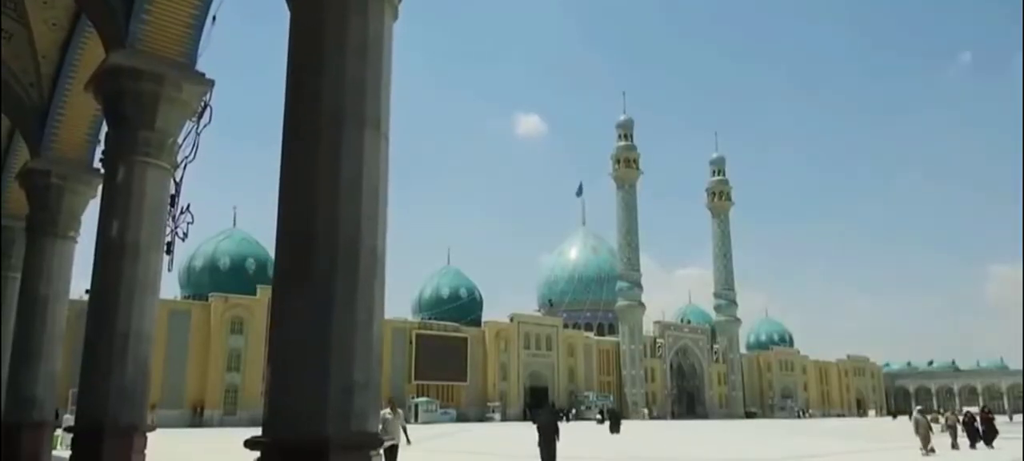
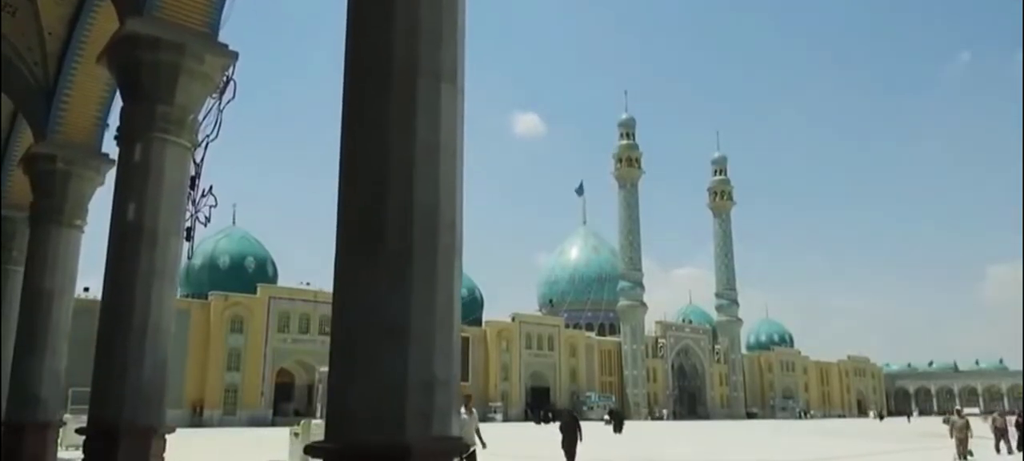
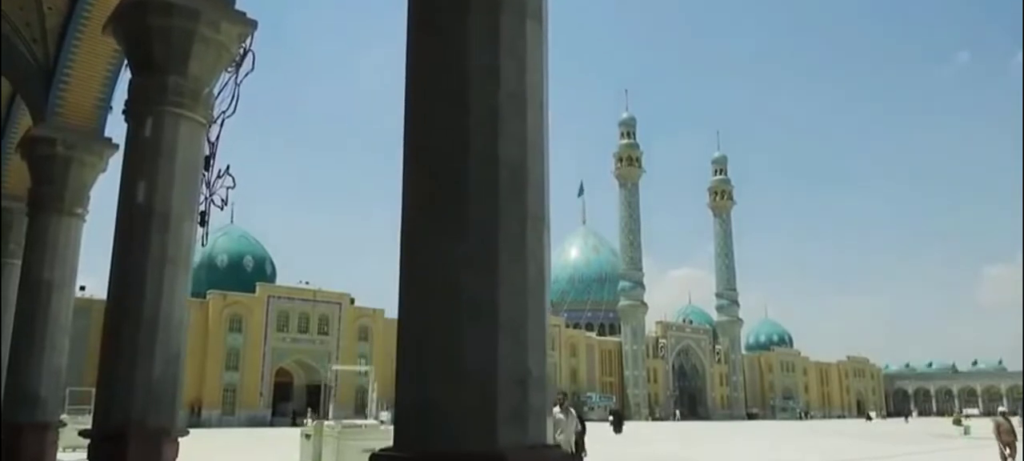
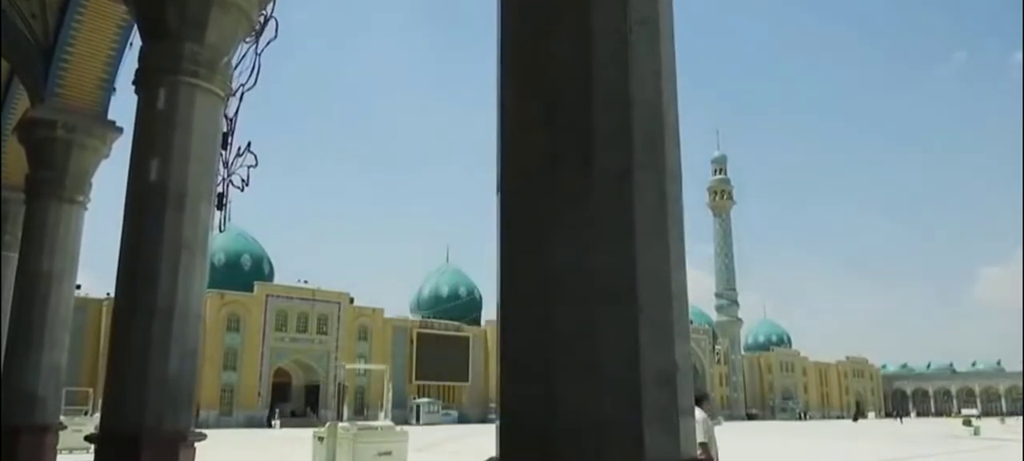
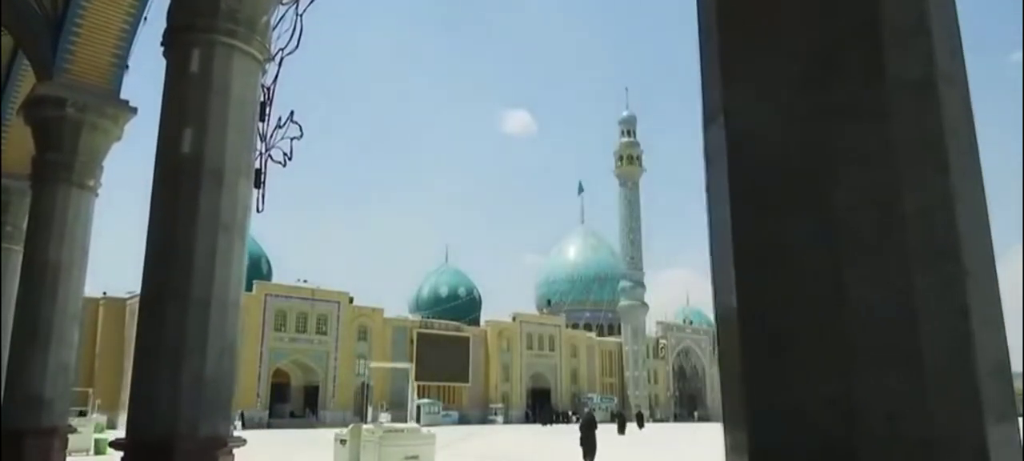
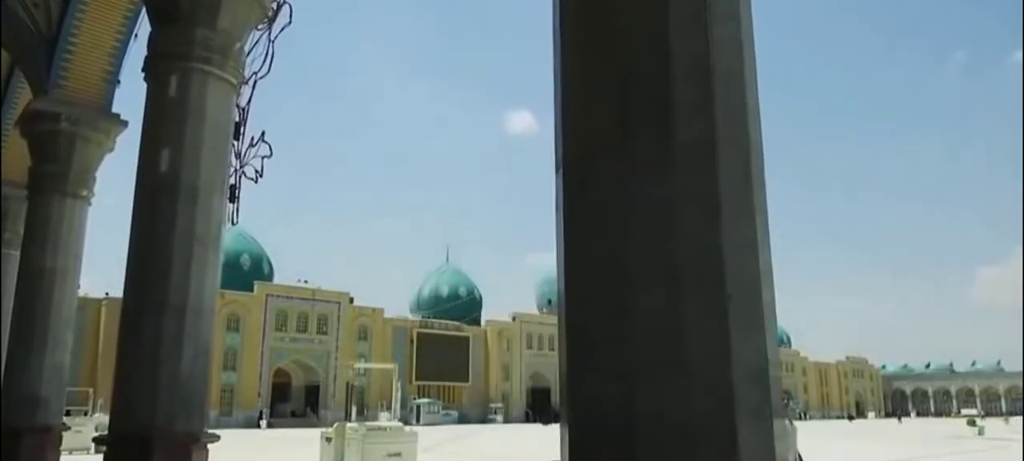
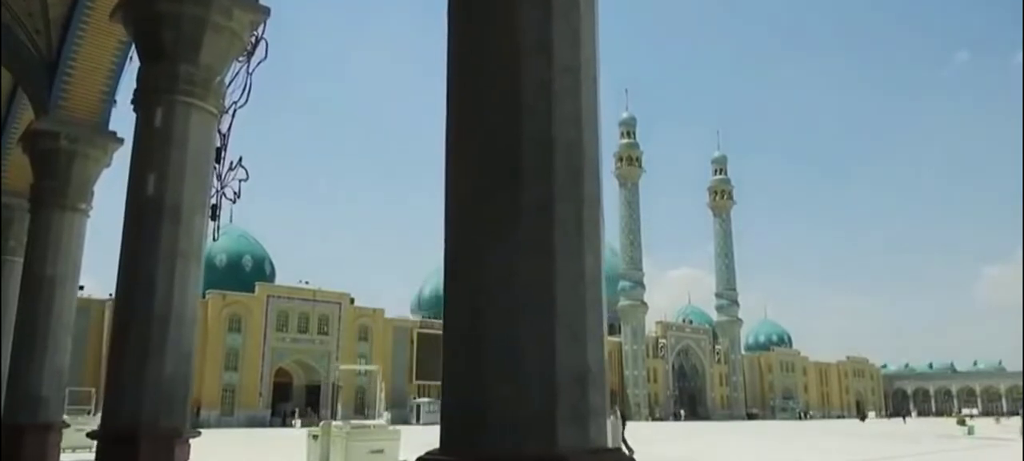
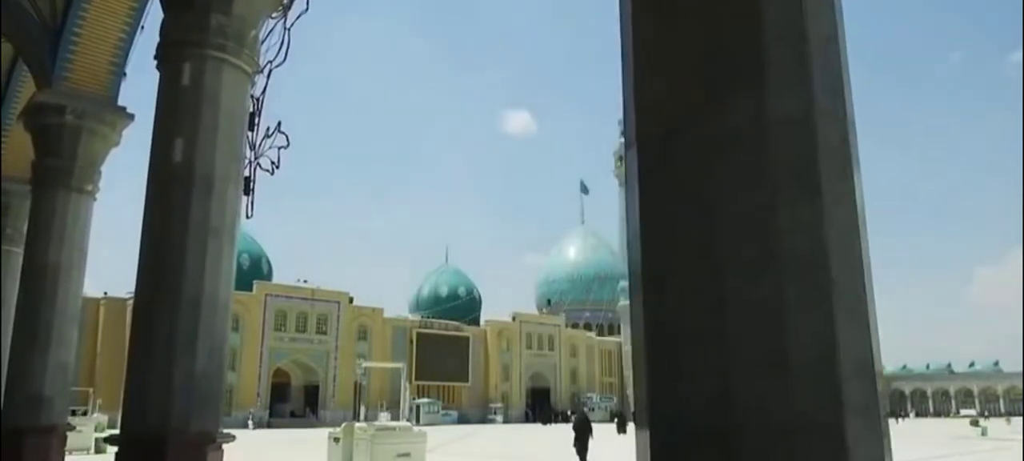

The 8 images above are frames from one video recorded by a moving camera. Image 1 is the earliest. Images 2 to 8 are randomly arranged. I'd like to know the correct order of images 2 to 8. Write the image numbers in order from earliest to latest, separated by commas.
2, 3, 7, 4, 6, 8, 5
